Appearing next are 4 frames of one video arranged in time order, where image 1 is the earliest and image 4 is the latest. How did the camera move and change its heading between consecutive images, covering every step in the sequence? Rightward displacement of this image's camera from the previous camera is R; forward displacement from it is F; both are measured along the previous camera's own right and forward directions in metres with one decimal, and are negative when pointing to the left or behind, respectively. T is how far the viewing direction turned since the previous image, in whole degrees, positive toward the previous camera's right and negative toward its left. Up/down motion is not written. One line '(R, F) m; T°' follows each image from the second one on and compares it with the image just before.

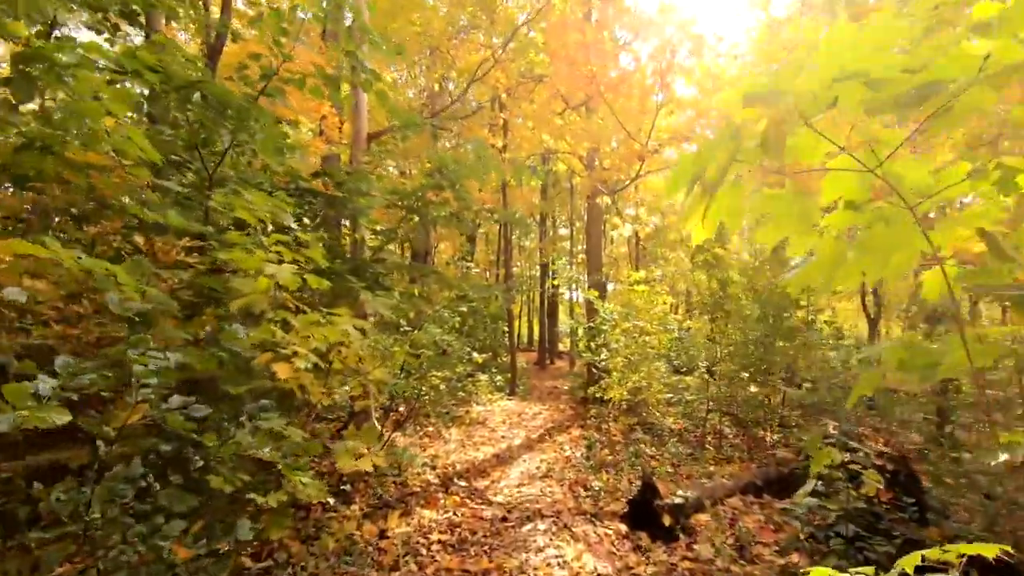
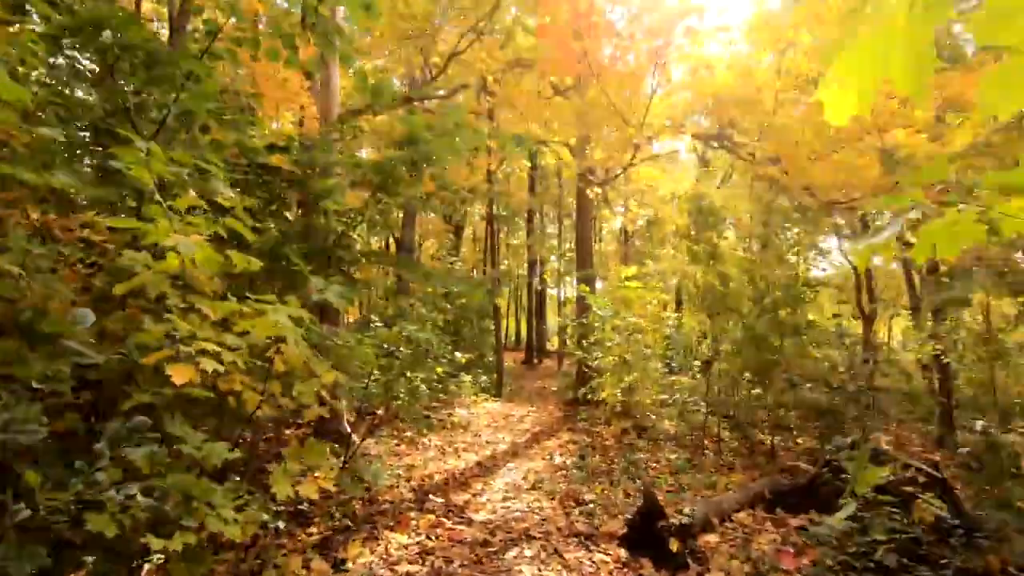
(0.0, +0.5) m; +1°
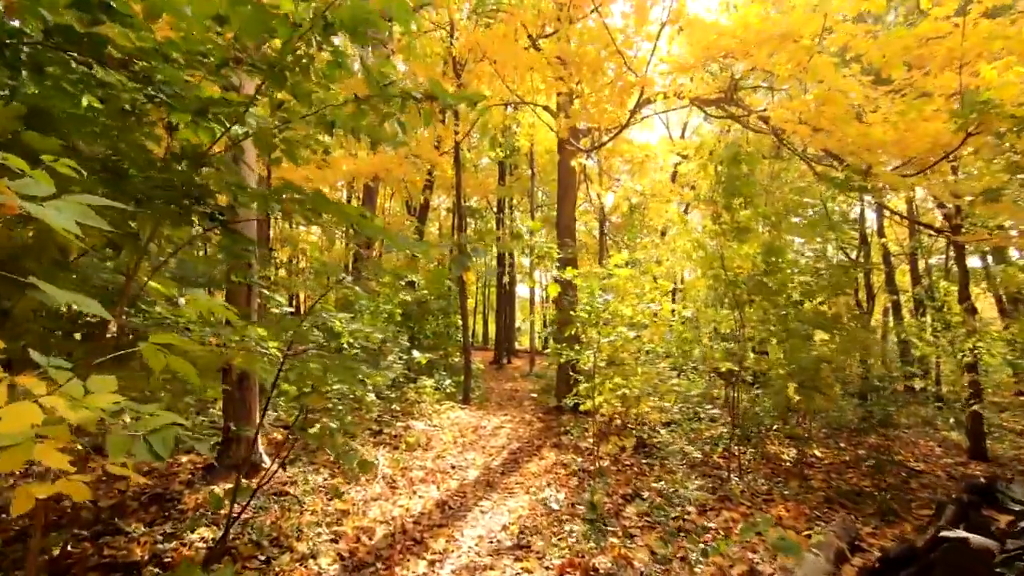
(-0.1, +1.4) m; +4°
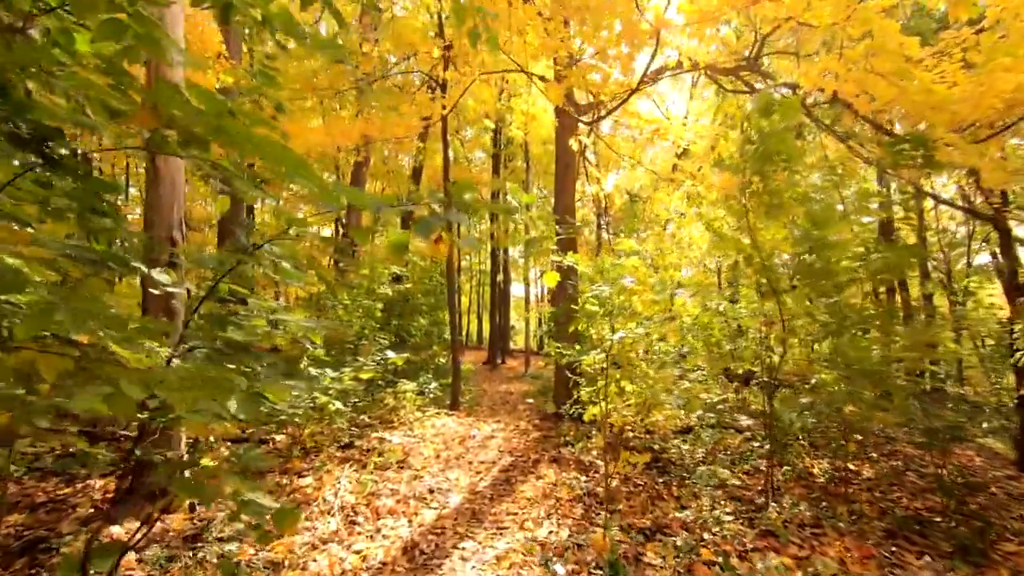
(0.0, +0.8) m; +1°
